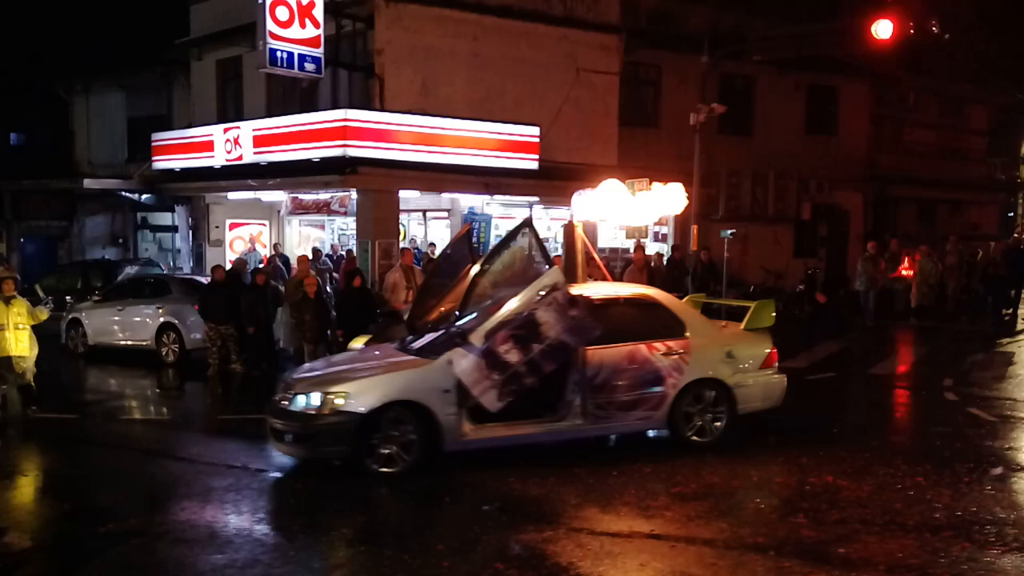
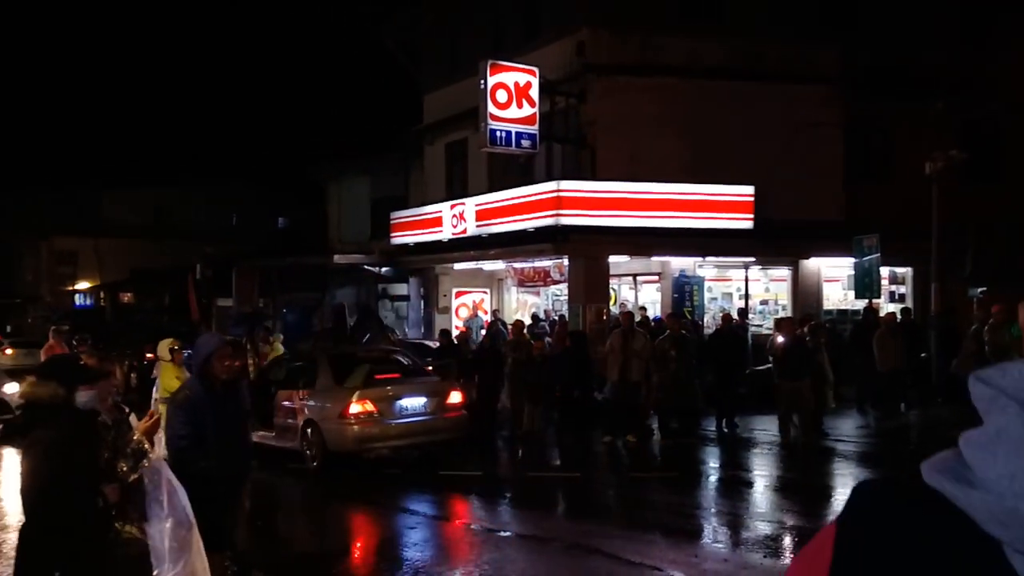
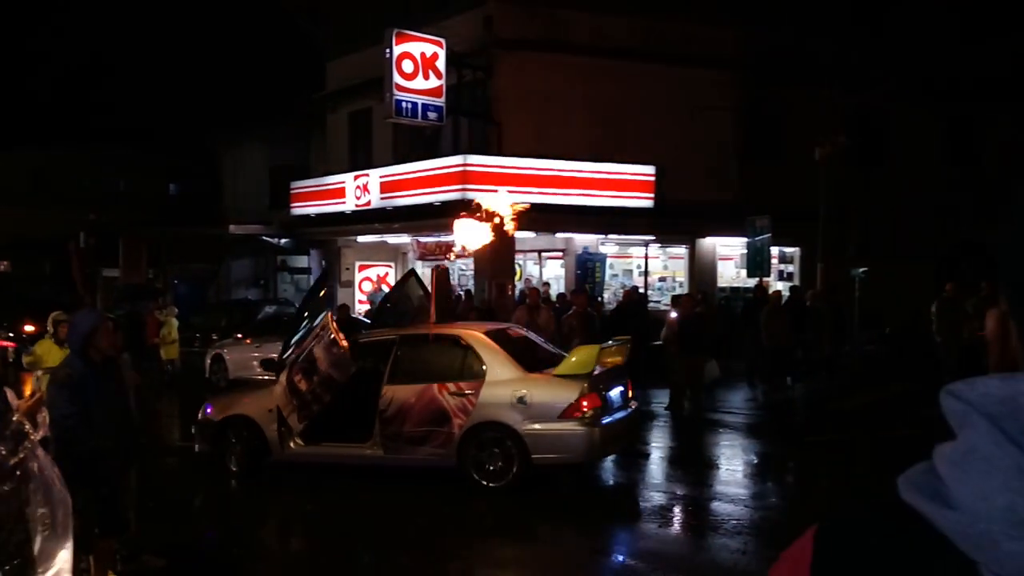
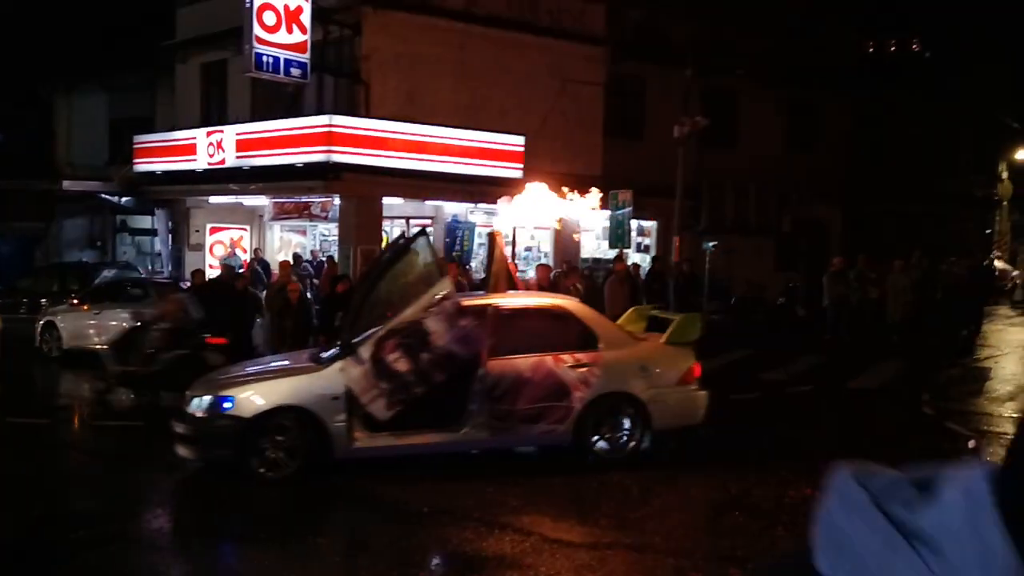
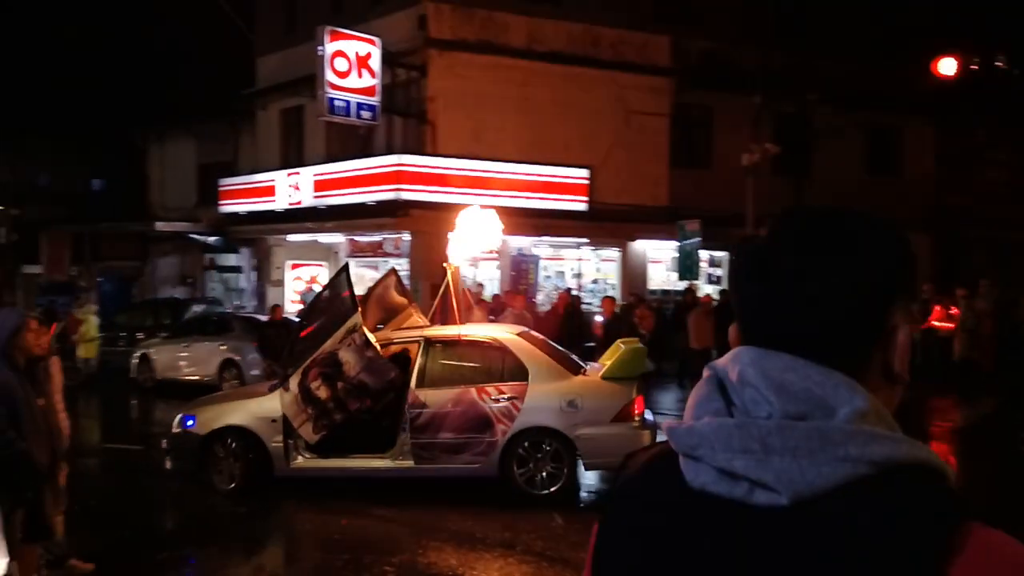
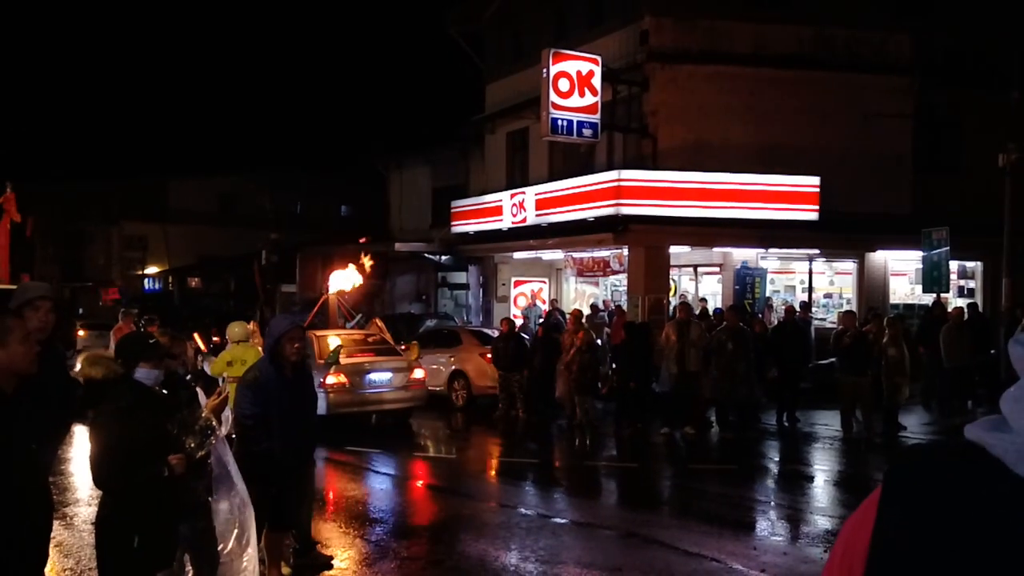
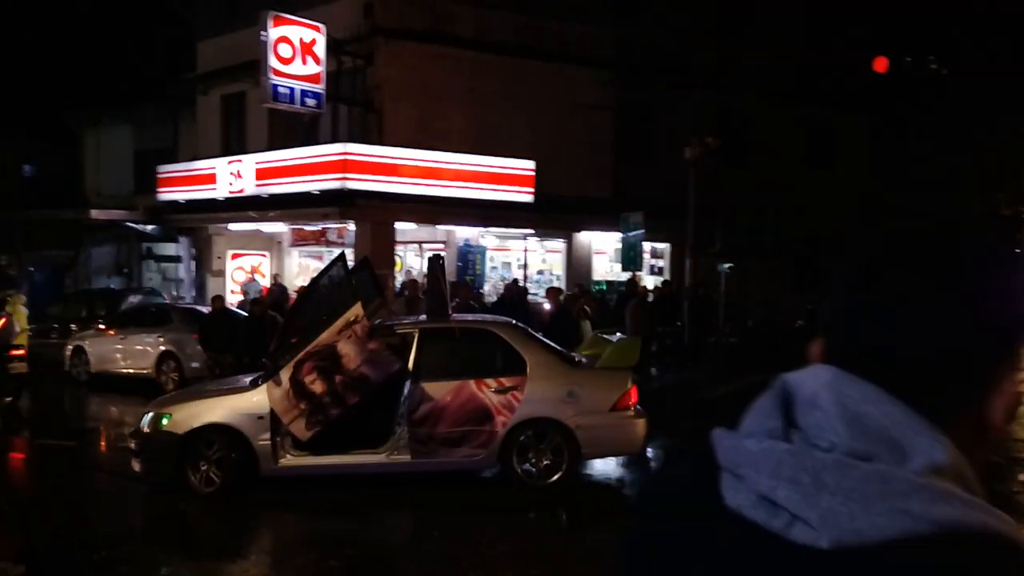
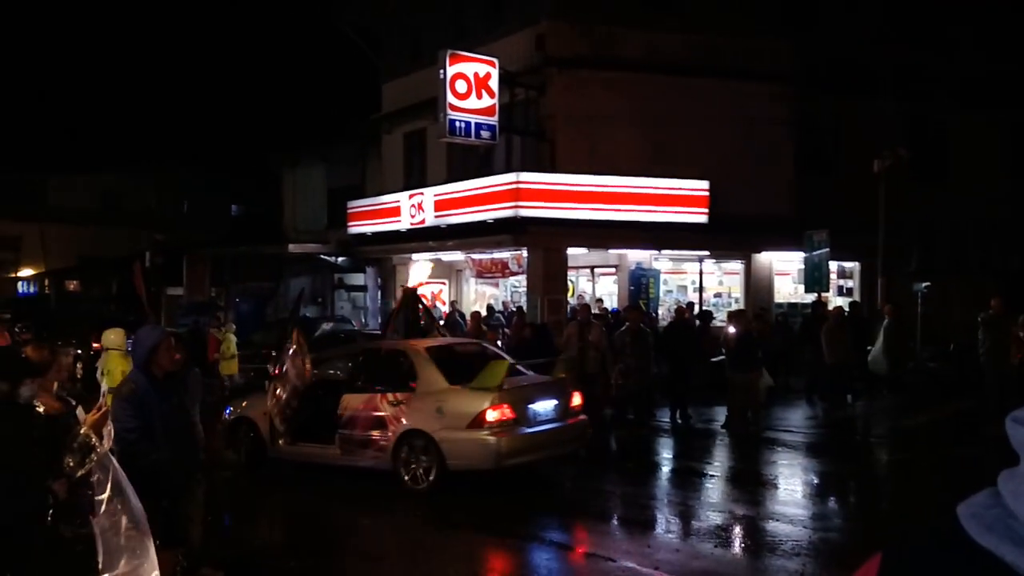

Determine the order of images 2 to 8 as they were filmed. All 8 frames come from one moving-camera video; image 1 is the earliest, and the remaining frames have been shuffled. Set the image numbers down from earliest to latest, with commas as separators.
4, 7, 5, 3, 8, 2, 6
